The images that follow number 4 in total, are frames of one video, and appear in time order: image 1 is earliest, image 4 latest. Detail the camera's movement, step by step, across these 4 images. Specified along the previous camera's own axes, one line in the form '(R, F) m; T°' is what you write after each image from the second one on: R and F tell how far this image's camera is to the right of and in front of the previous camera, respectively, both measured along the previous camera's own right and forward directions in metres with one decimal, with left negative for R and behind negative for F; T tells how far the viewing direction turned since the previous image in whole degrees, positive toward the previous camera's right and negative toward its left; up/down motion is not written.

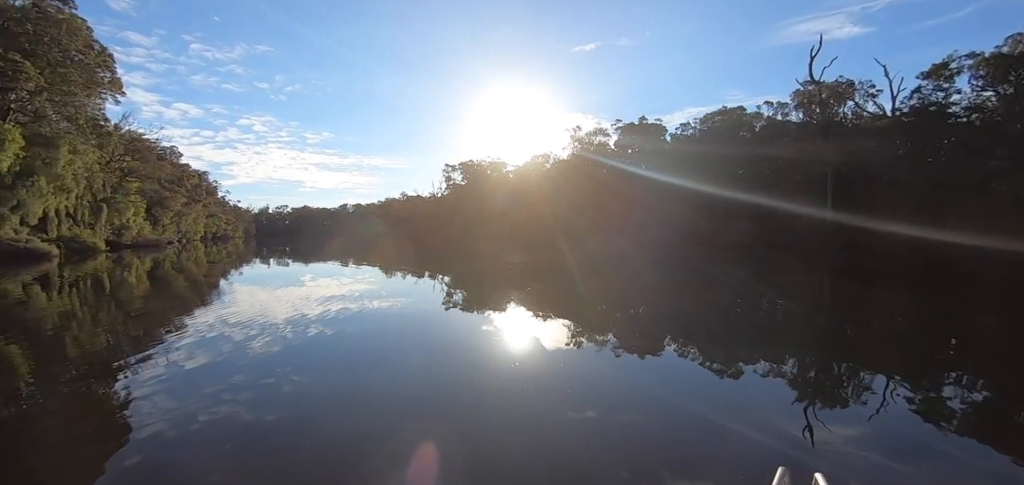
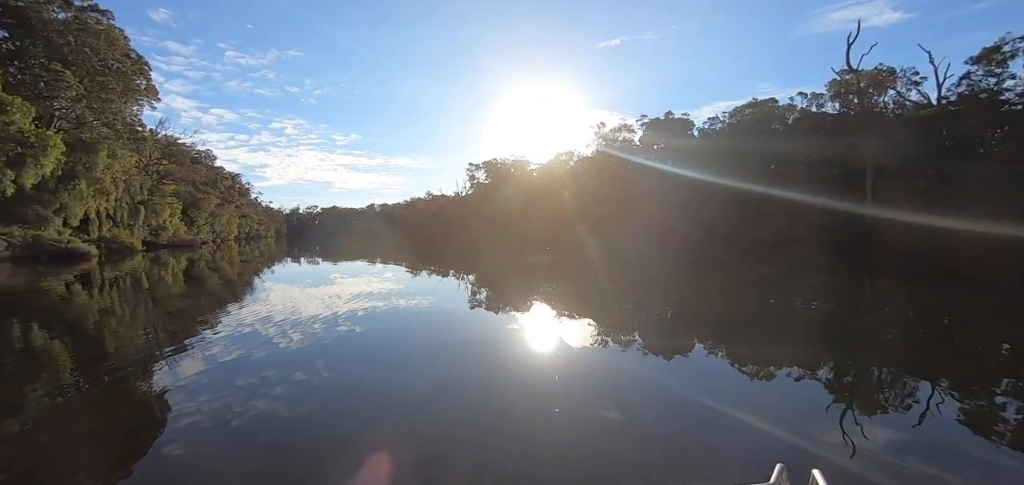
(+0.2, +0.3) m; -3°
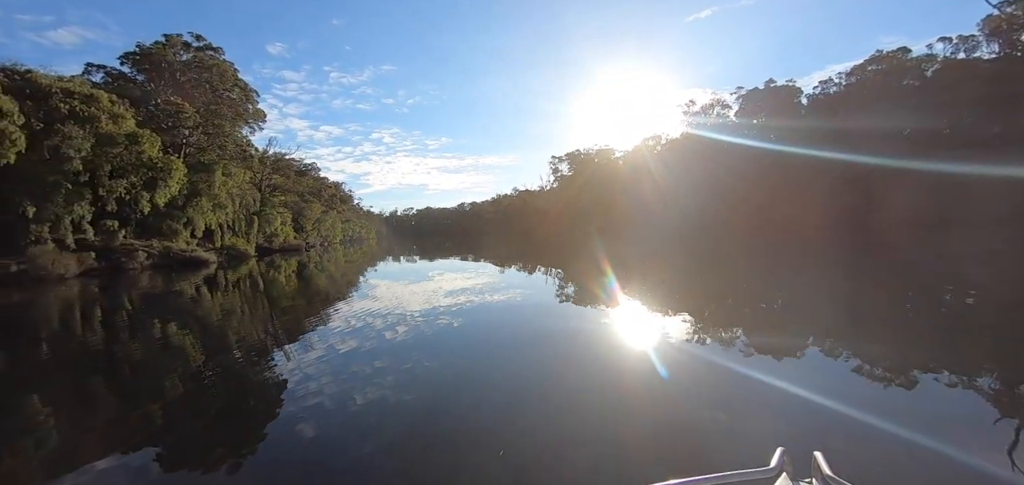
(+0.7, +1.3) m; -12°
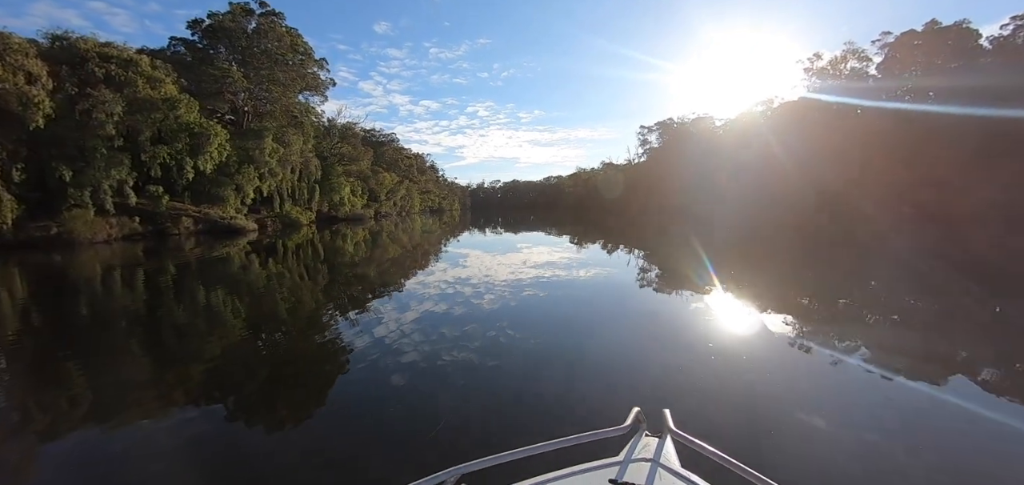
(+2.0, +3.8) m; -12°
